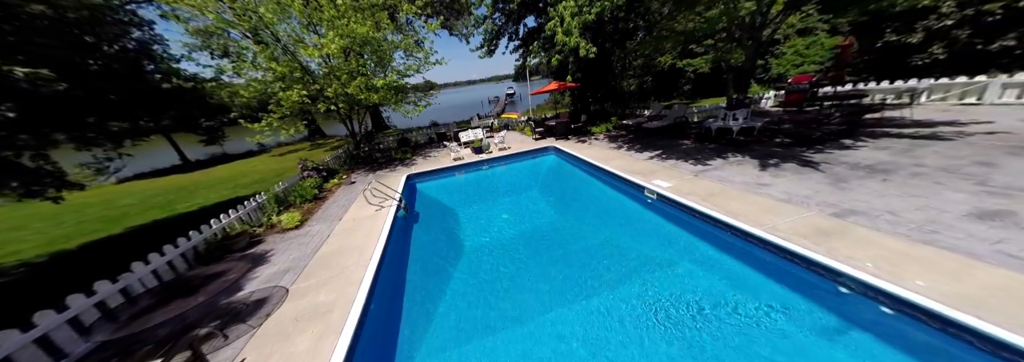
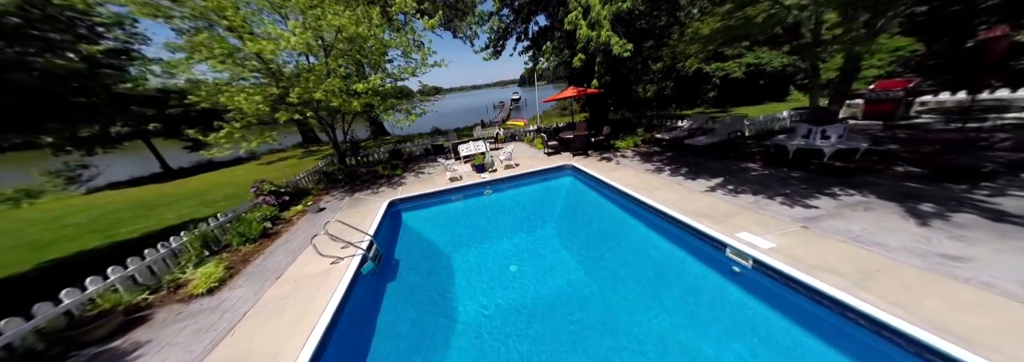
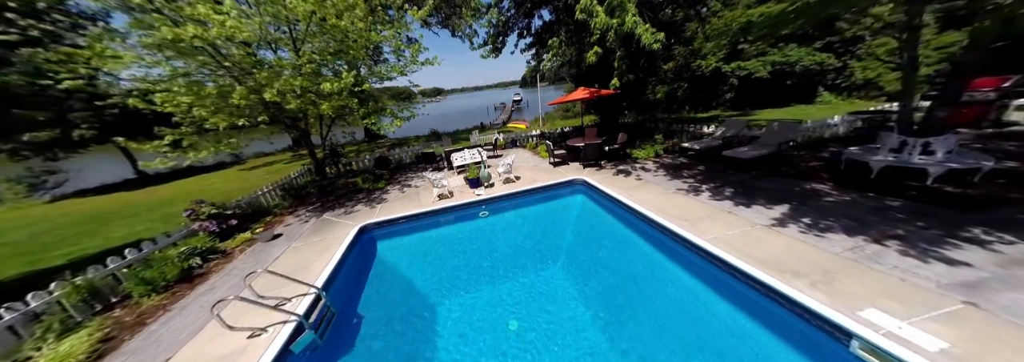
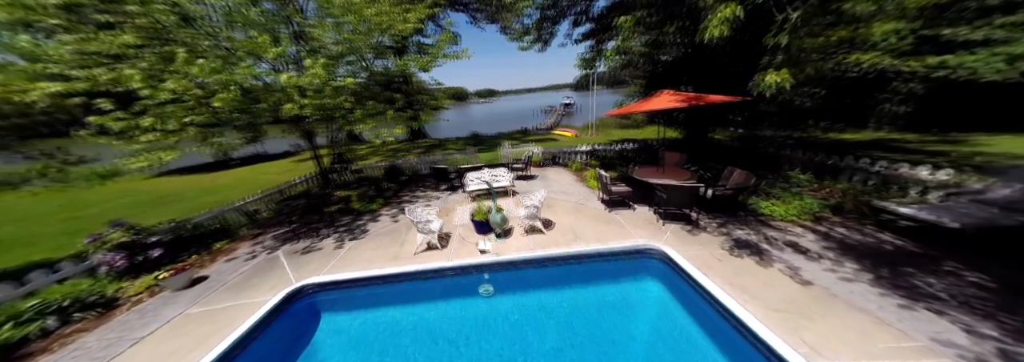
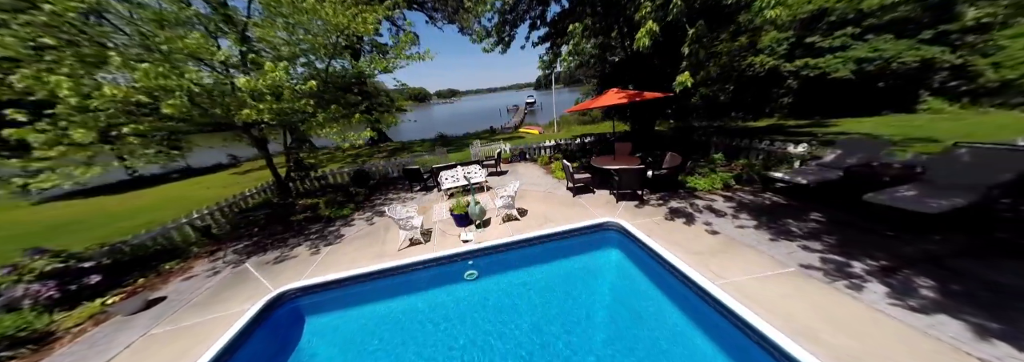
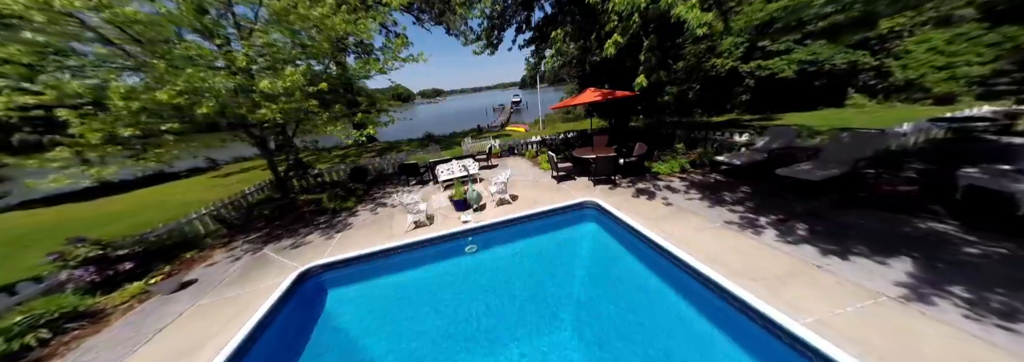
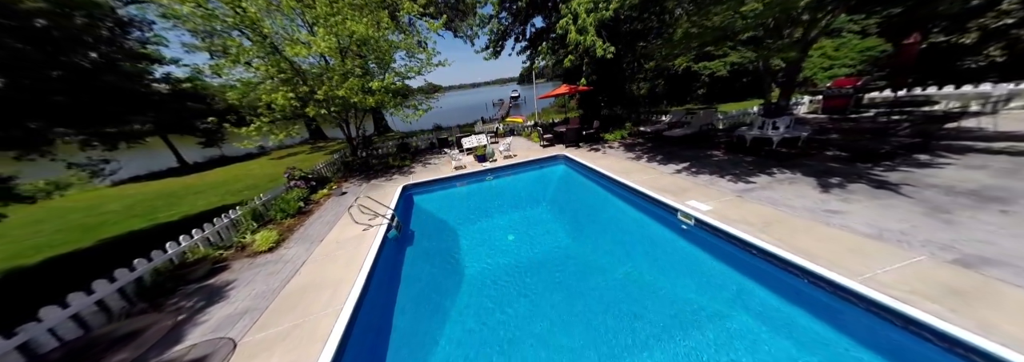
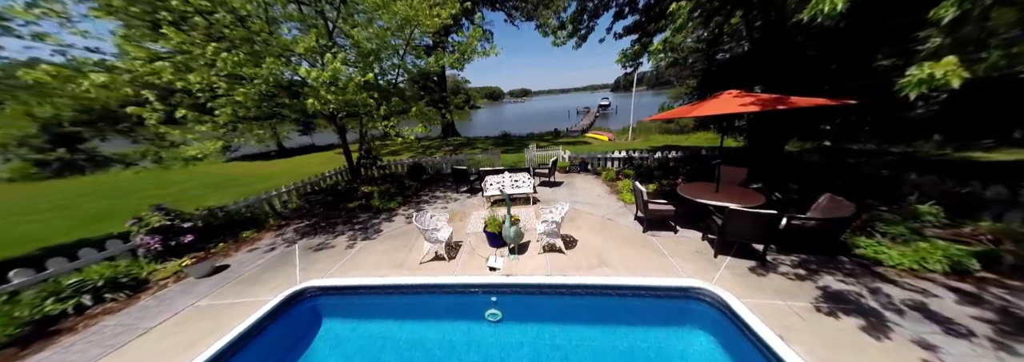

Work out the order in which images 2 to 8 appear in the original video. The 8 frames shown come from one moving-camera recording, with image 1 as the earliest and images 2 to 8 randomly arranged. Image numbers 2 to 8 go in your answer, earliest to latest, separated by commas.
7, 2, 3, 6, 5, 4, 8
